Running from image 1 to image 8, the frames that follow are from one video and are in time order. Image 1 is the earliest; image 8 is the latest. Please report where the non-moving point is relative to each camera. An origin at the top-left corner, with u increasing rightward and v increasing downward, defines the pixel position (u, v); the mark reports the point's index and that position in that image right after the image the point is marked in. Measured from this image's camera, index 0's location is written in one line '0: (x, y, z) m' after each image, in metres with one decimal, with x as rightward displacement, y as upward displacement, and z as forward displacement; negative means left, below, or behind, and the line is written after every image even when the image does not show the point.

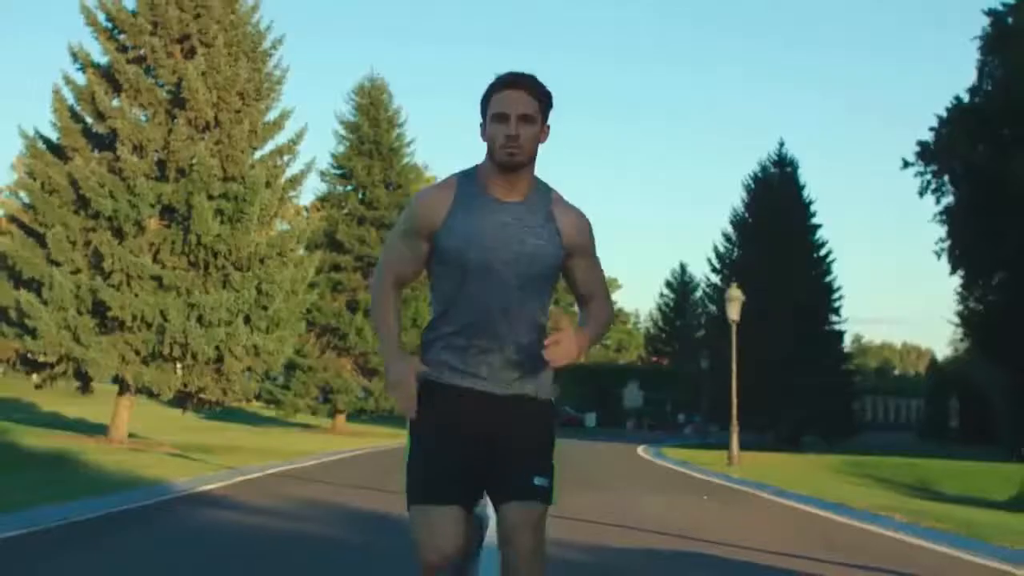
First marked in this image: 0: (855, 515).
0: (+3.9, -2.6, +16.8) m
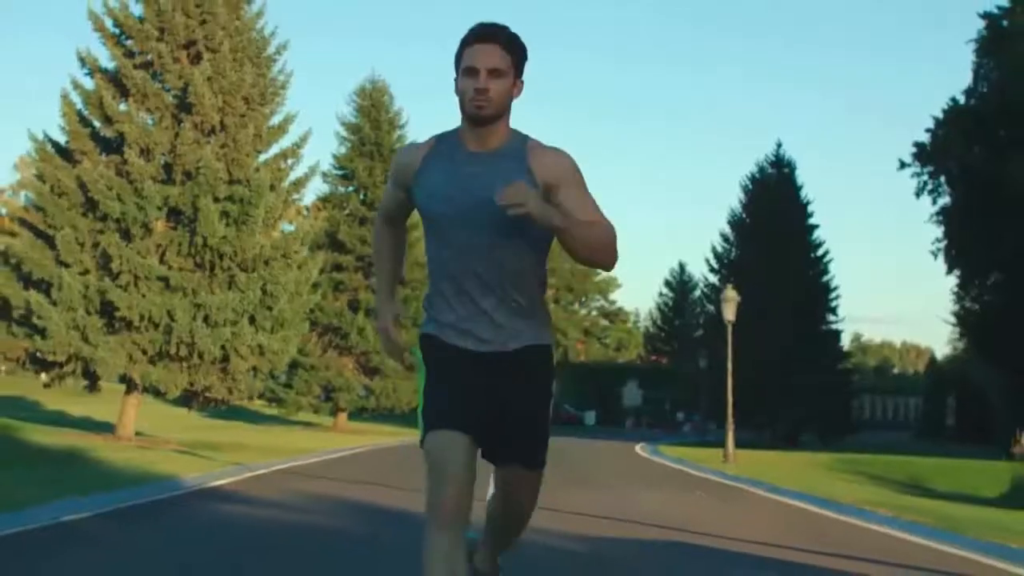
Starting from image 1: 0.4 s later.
0: (+3.9, -2.6, +17.2) m
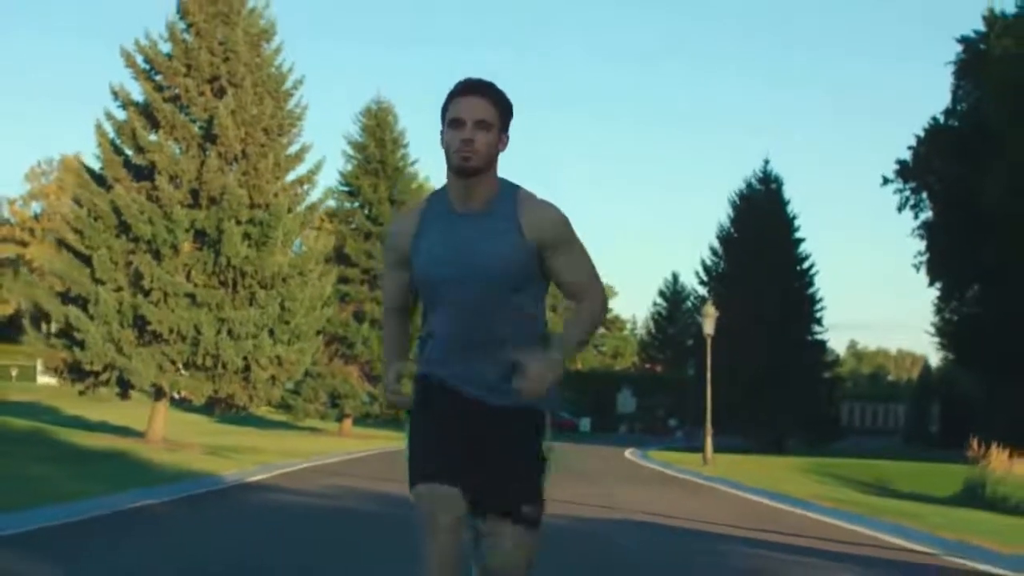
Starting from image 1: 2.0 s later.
0: (+3.8, -2.9, +19.4) m
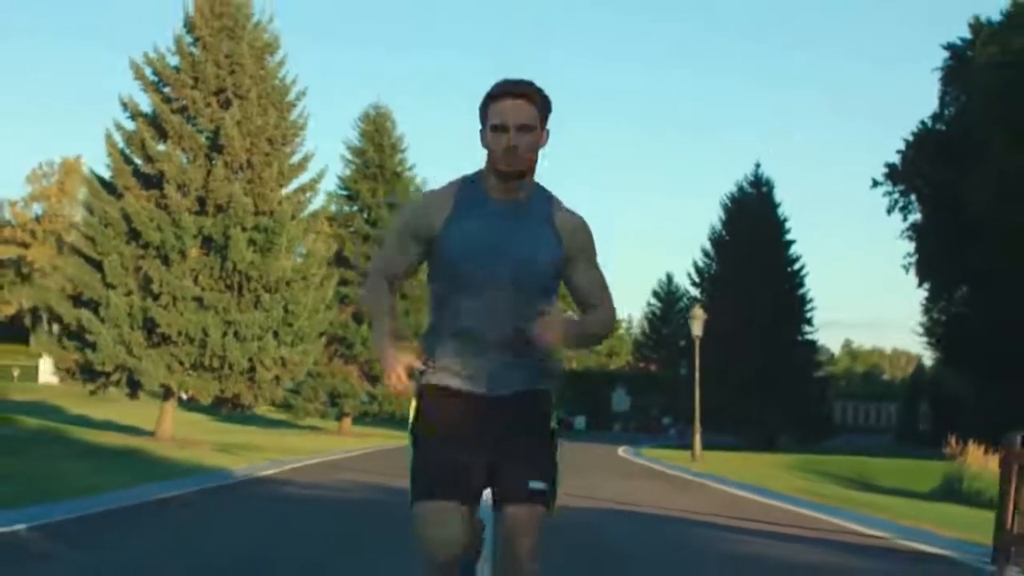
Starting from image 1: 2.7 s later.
0: (+3.8, -2.9, +20.5) m
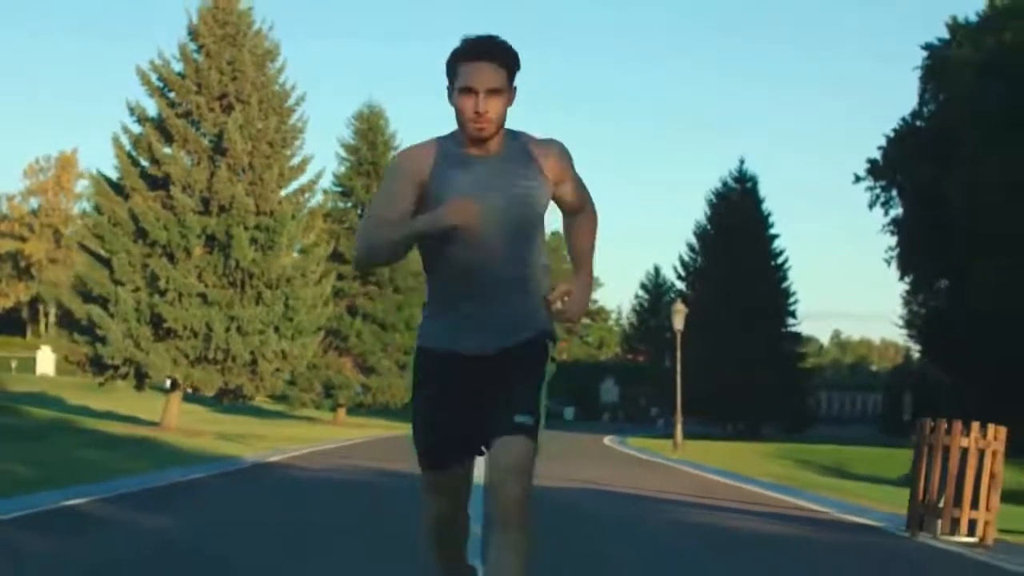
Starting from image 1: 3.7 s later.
0: (+3.6, -2.9, +21.9) m
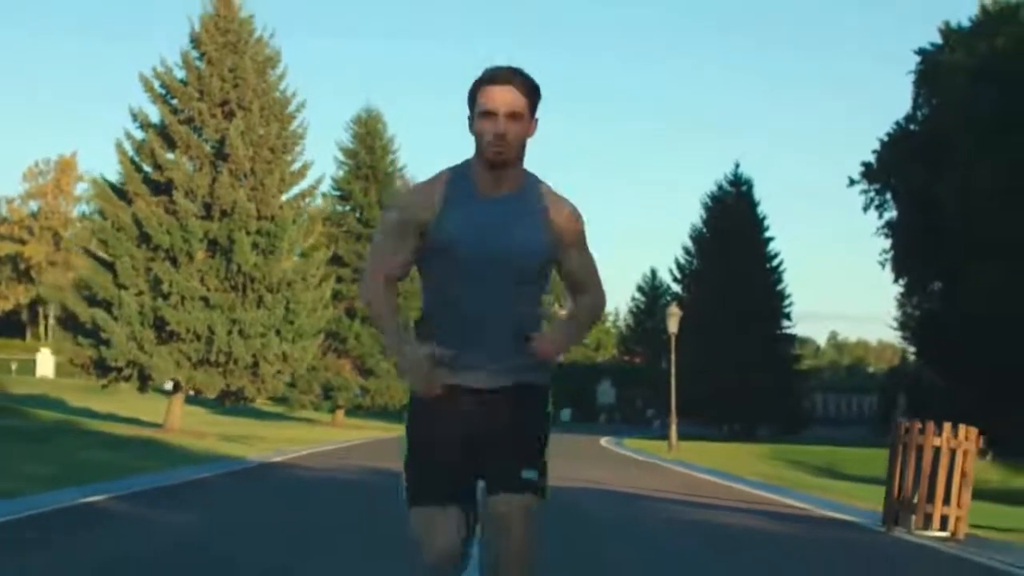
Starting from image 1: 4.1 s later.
0: (+3.6, -3.0, +22.4) m
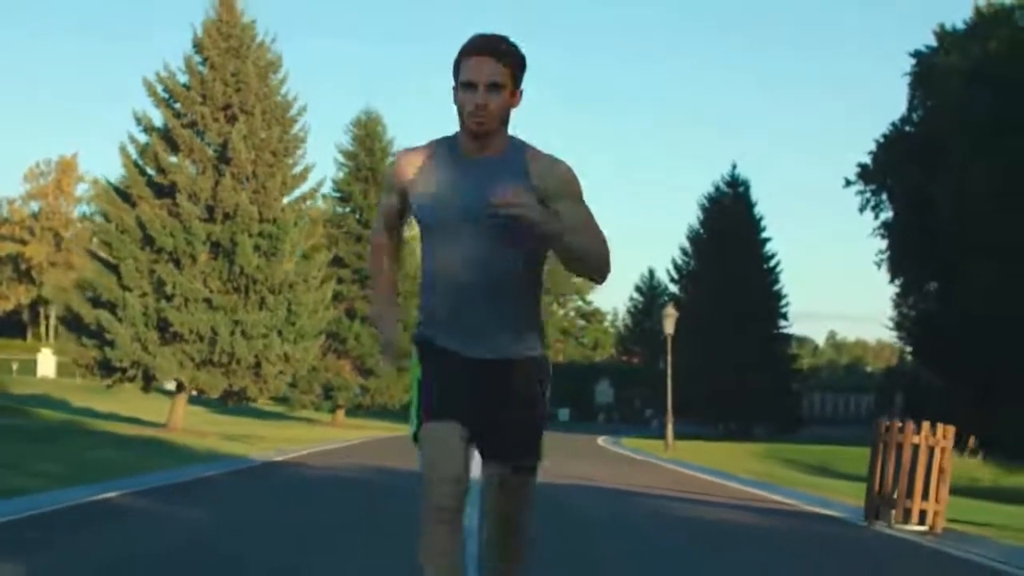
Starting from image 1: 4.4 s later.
0: (+3.5, -3.0, +22.8) m
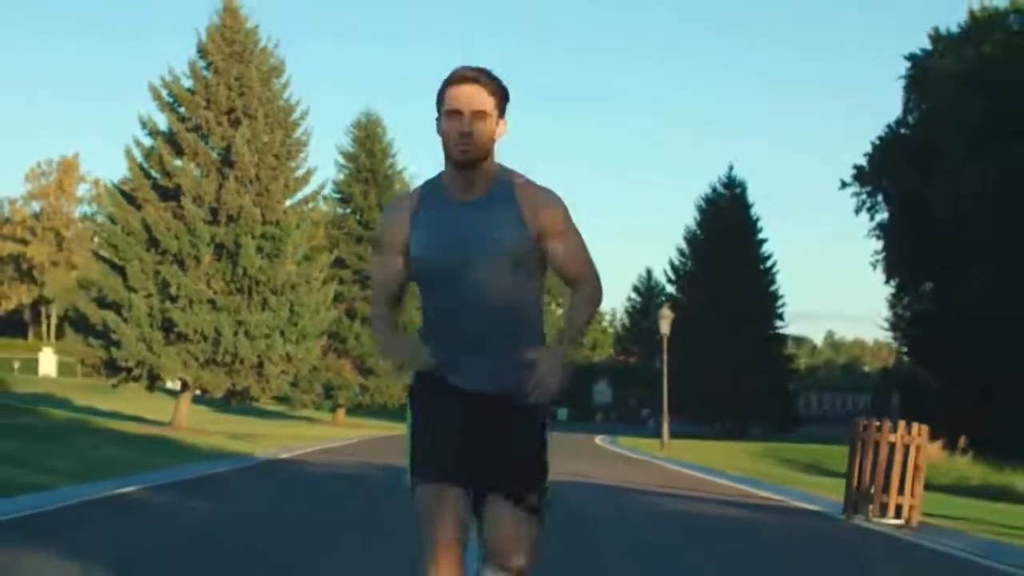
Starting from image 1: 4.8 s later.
0: (+3.5, -3.0, +23.3) m
